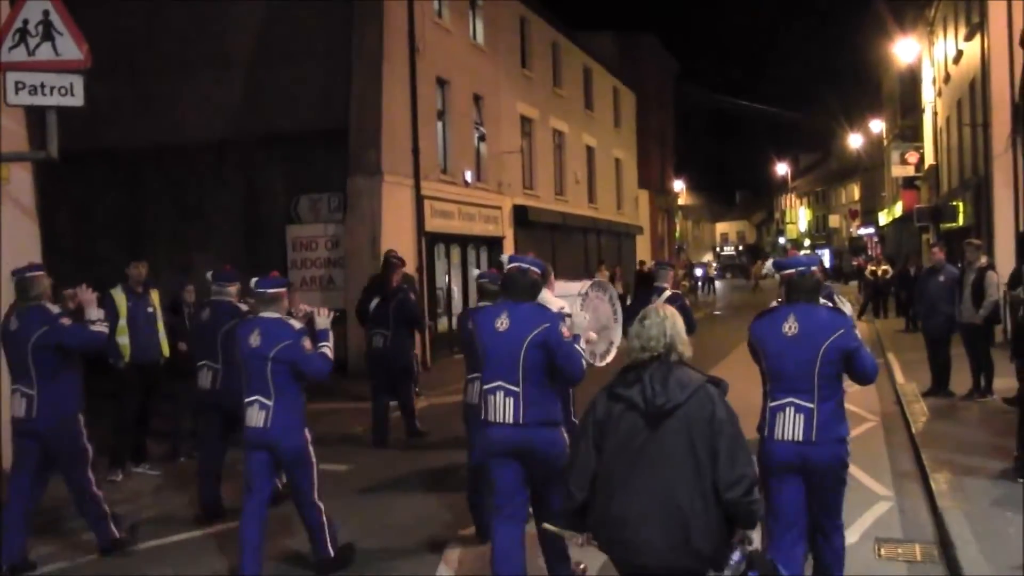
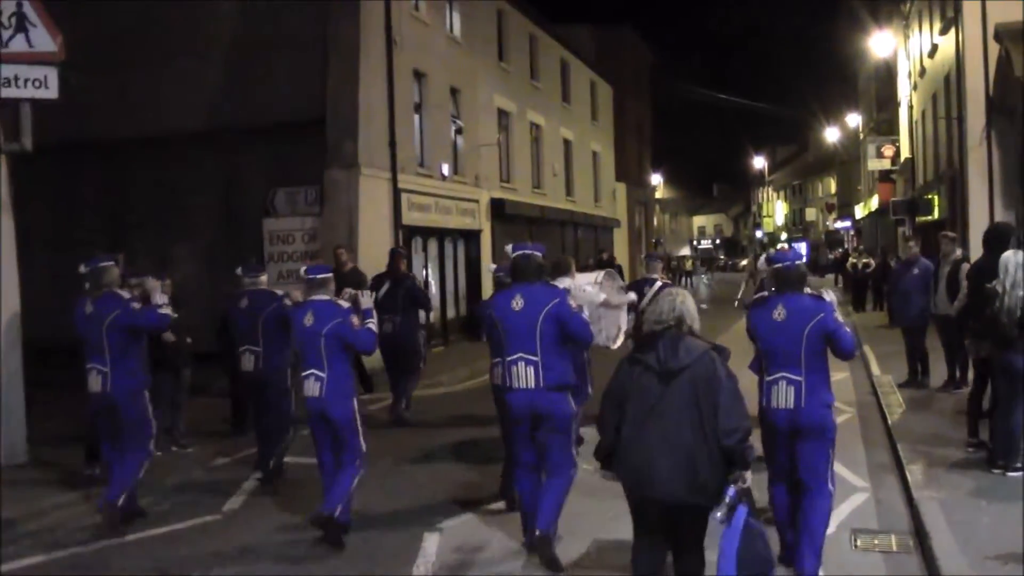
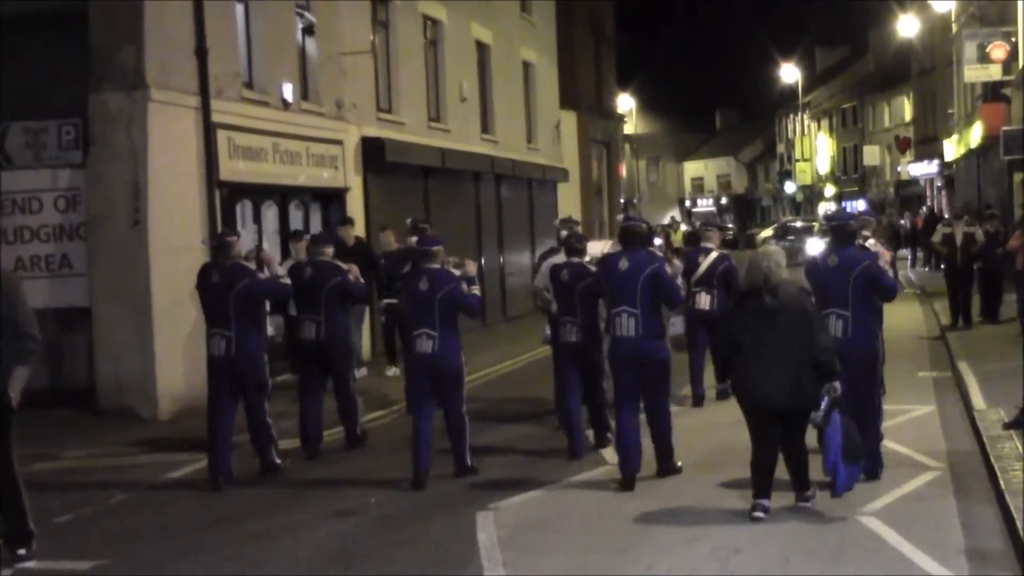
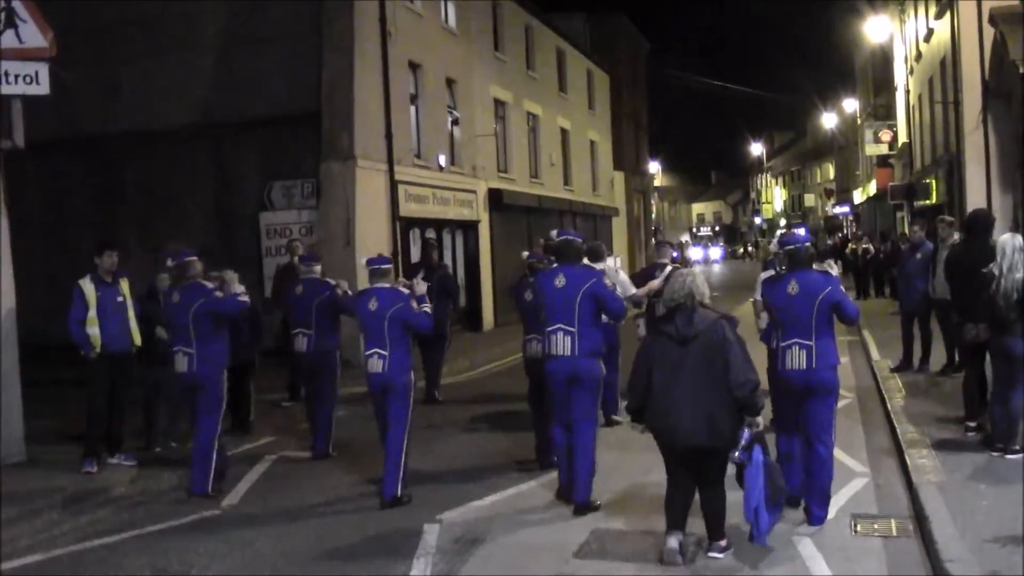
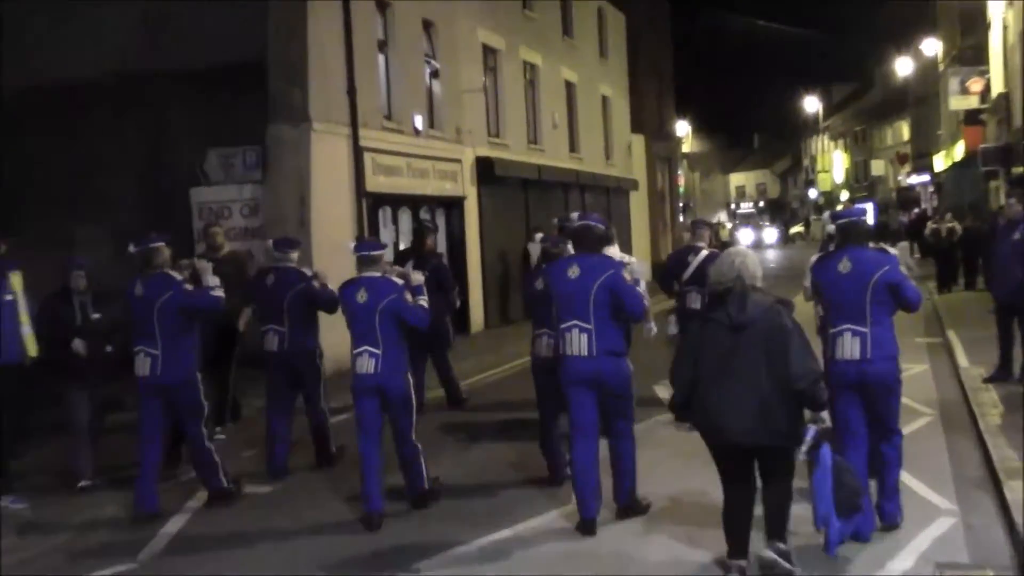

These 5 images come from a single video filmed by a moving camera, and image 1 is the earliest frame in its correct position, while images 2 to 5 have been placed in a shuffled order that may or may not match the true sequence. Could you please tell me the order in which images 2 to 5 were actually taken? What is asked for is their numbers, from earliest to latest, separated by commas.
2, 4, 5, 3
